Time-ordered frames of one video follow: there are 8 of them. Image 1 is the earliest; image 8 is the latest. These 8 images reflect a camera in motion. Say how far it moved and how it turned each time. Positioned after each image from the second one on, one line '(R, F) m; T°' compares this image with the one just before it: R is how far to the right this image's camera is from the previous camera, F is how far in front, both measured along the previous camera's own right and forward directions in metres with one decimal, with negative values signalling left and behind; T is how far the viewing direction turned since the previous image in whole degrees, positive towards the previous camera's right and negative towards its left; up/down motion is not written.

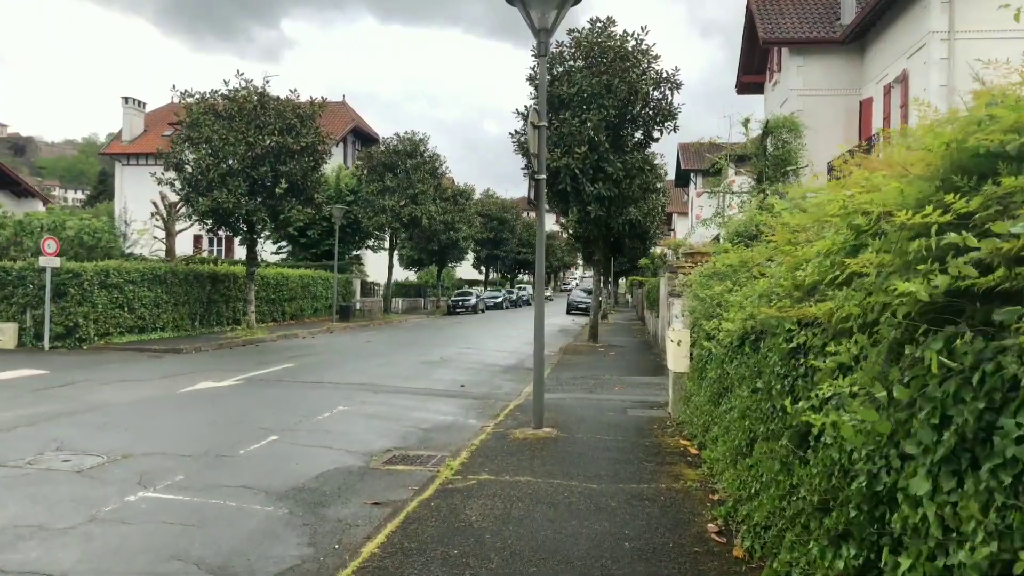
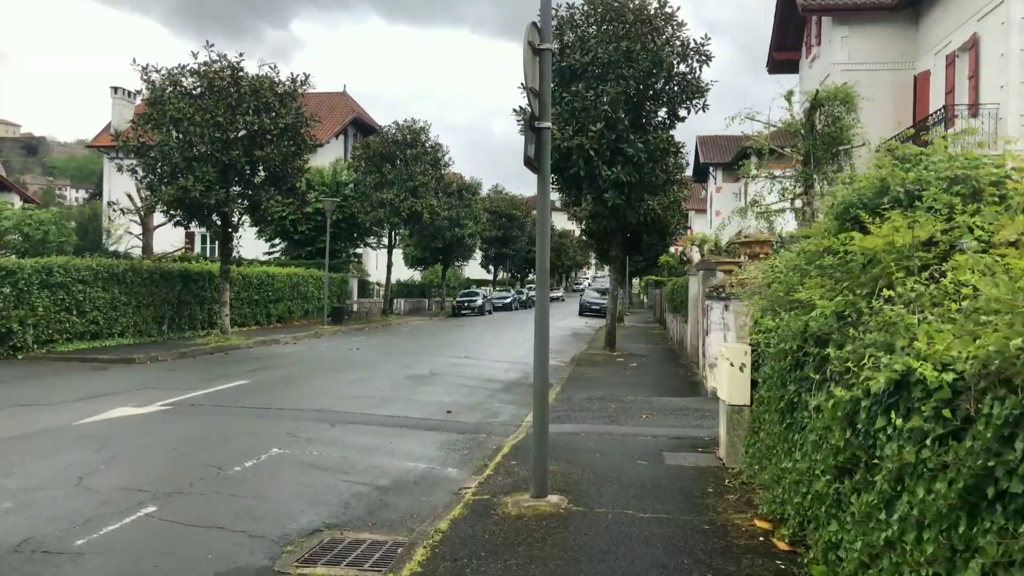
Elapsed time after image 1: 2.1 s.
(+0.2, +2.7) m; -1°
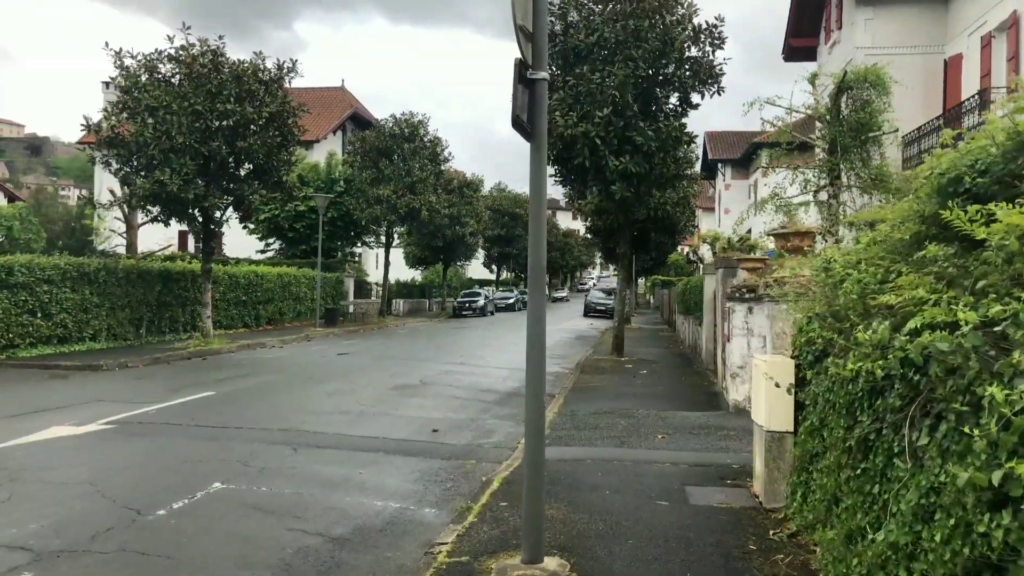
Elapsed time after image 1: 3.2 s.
(+0.1, +1.4) m; 0°
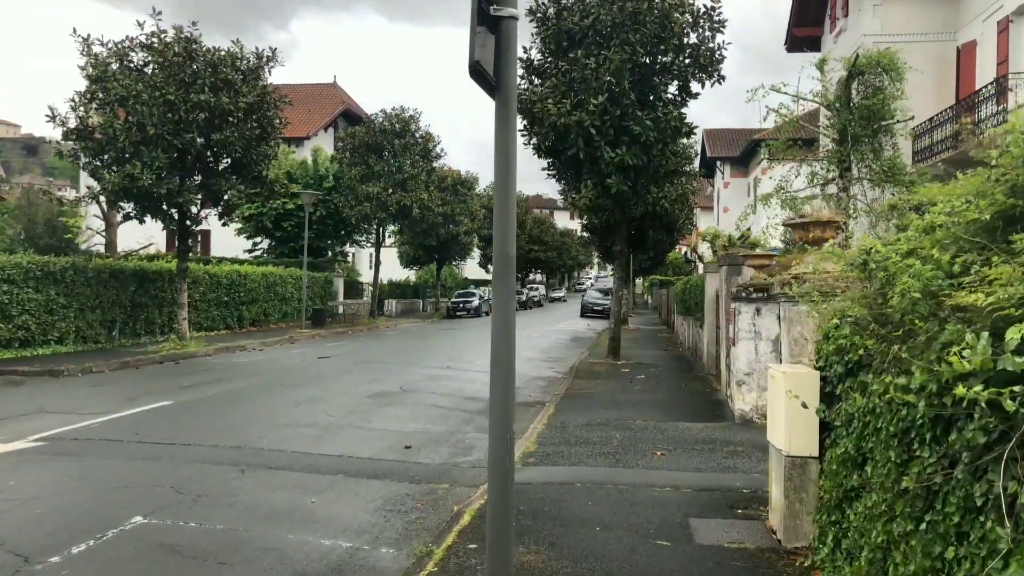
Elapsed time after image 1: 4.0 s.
(+0.2, +1.0) m; 0°
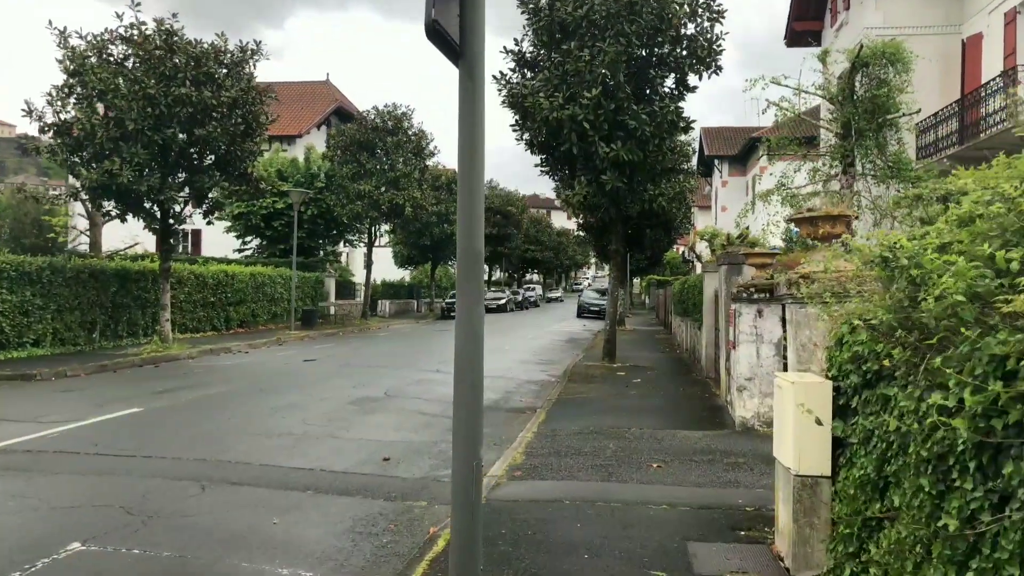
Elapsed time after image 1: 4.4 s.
(+0.1, +0.5) m; 0°
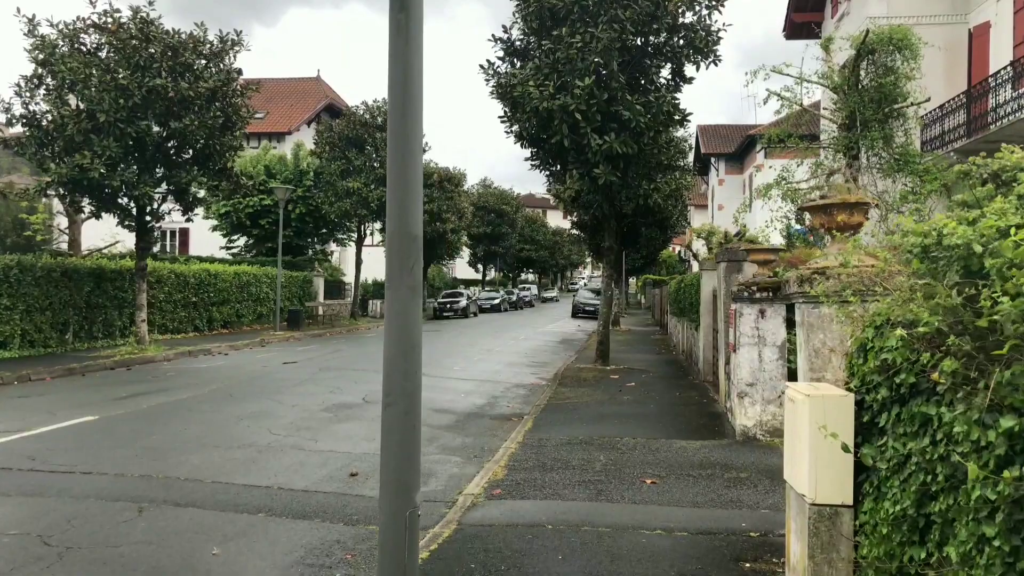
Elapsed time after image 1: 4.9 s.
(+0.1, +0.7) m; 0°
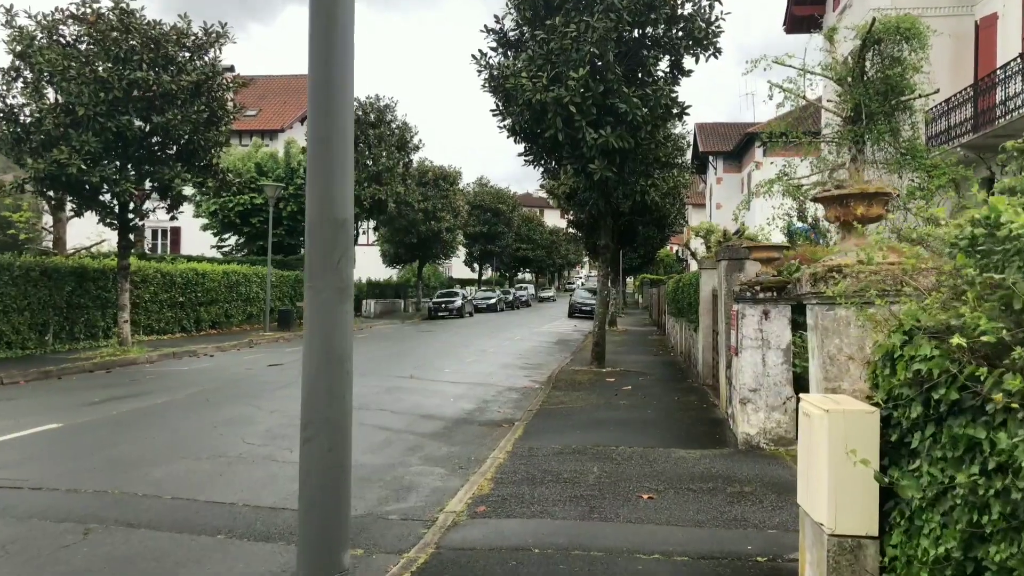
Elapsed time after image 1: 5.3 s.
(+0.1, +0.5) m; 0°
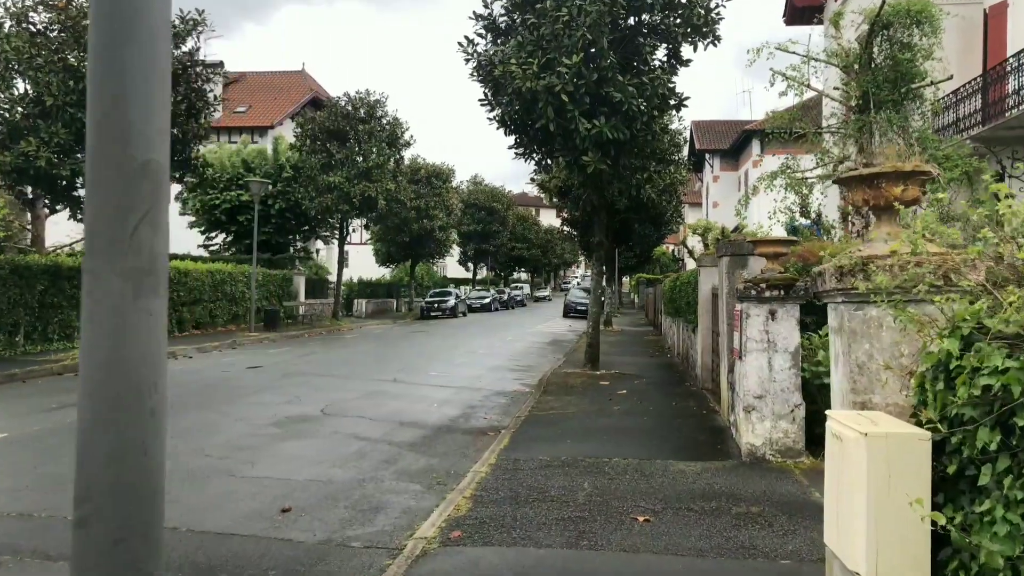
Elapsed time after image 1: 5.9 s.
(+0.1, +0.7) m; 0°
